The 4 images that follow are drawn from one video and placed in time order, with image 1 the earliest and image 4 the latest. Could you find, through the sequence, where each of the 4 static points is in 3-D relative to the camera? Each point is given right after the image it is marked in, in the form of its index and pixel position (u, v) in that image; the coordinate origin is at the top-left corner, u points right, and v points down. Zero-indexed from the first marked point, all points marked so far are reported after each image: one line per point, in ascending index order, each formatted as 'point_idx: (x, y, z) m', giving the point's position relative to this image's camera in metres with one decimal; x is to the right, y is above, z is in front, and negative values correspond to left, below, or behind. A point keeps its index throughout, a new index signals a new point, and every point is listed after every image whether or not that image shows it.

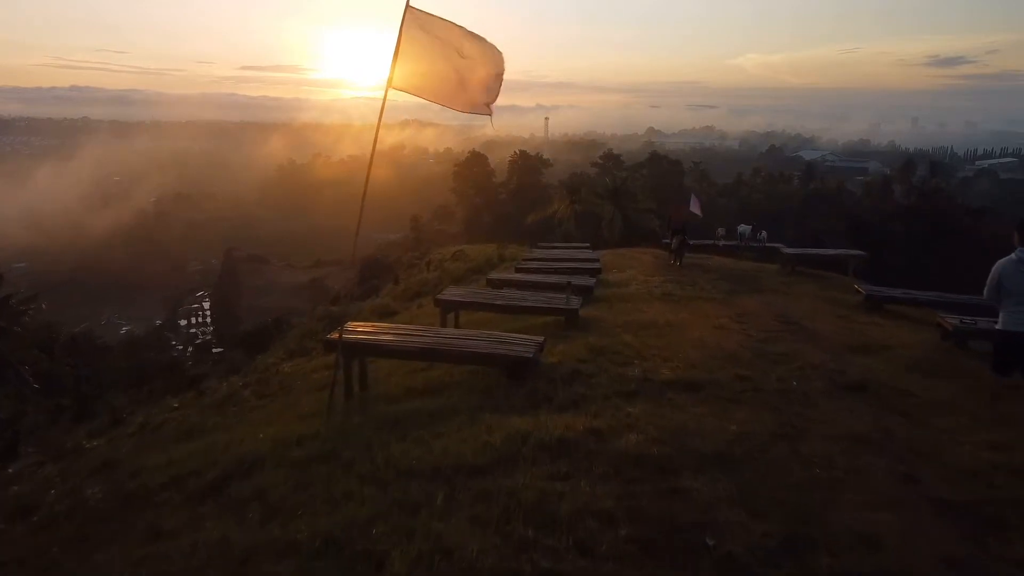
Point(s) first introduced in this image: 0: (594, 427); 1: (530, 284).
0: (+0.5, -0.9, +4.3) m
1: (+0.3, +0.1, +11.3) m
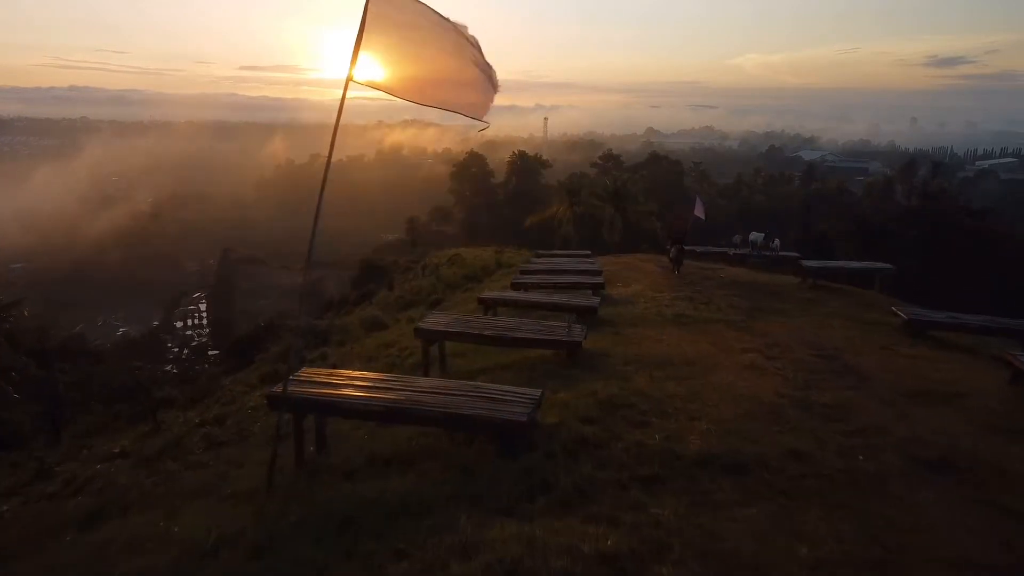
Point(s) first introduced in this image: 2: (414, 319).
0: (+0.4, -1.2, +3.1) m
1: (+0.2, -0.2, +10.1) m
2: (-2.5, -0.8, +18.0) m
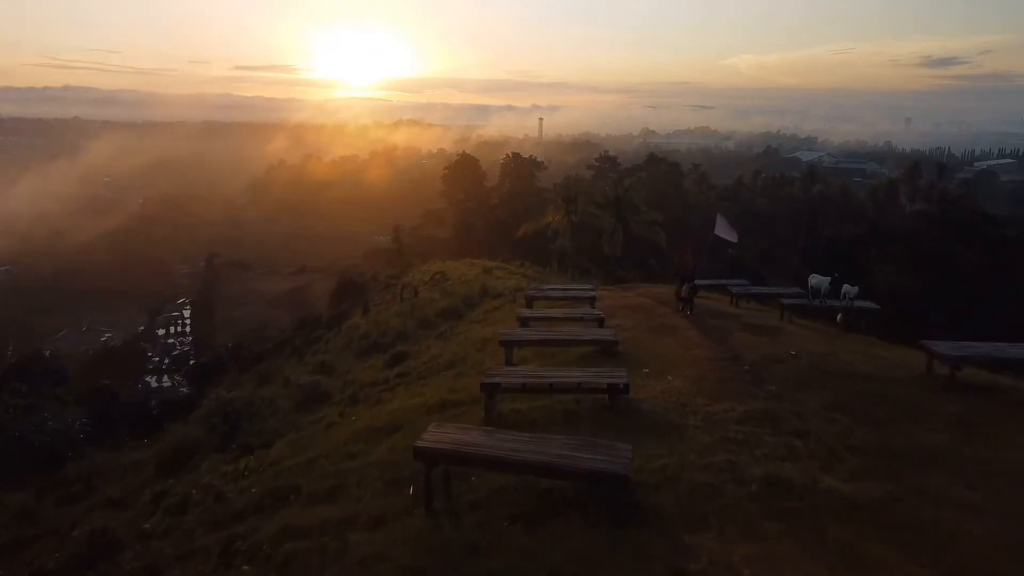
0: (+0.2, -2.3, -1.5) m
1: (-0.1, -1.4, +5.5) m
2: (-2.9, -2.0, +13.5) m
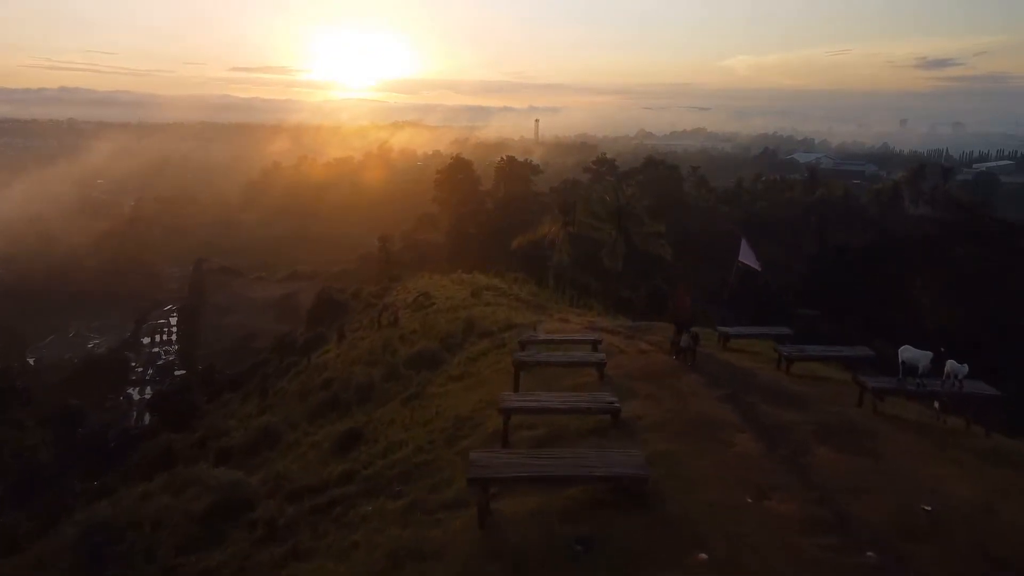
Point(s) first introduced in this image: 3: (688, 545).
0: (0.0, -3.4, -5.2) m
1: (-0.3, -2.5, +1.8) m
2: (-3.2, -3.1, +9.7) m
3: (+1.6, -2.2, +5.9) m
